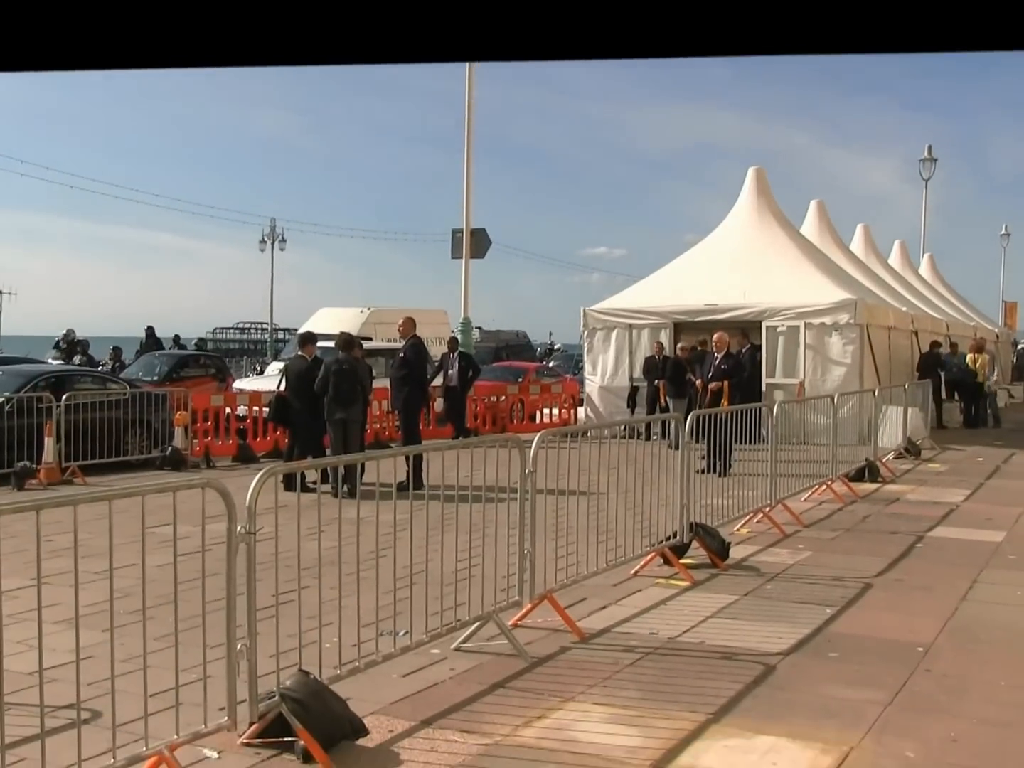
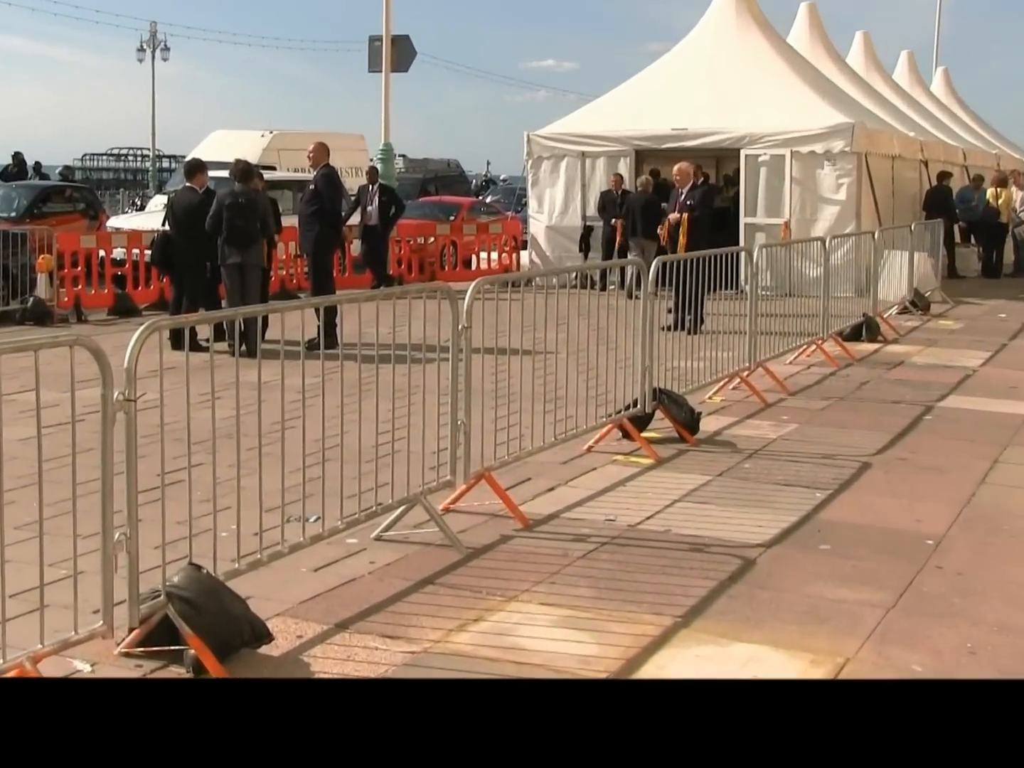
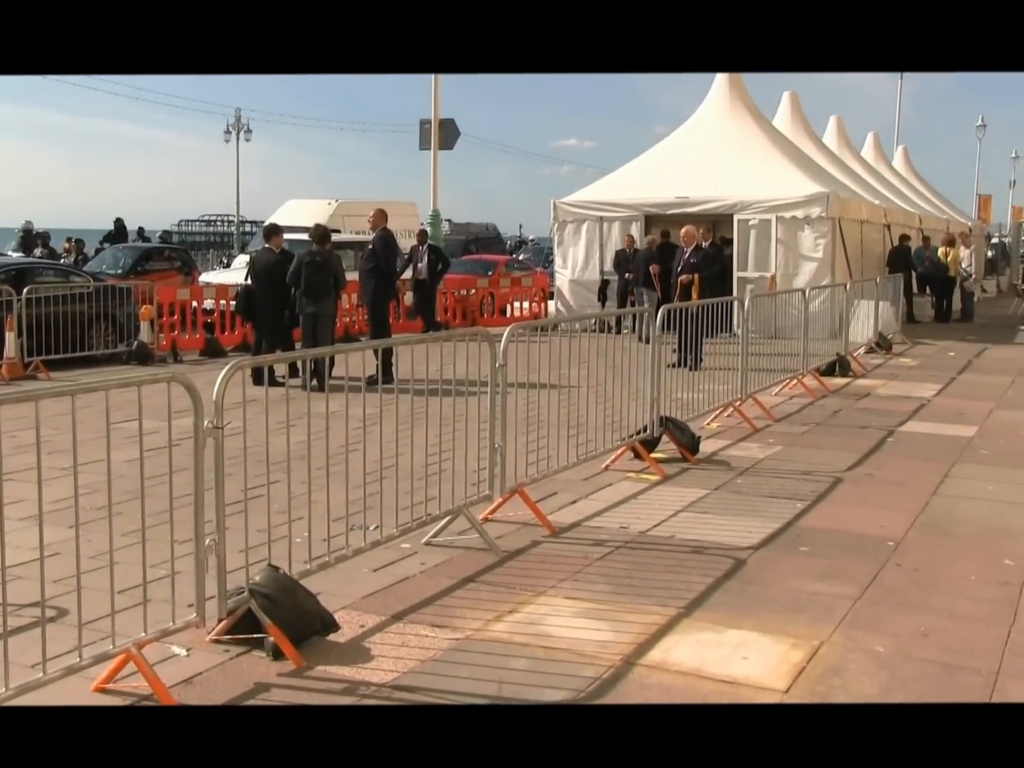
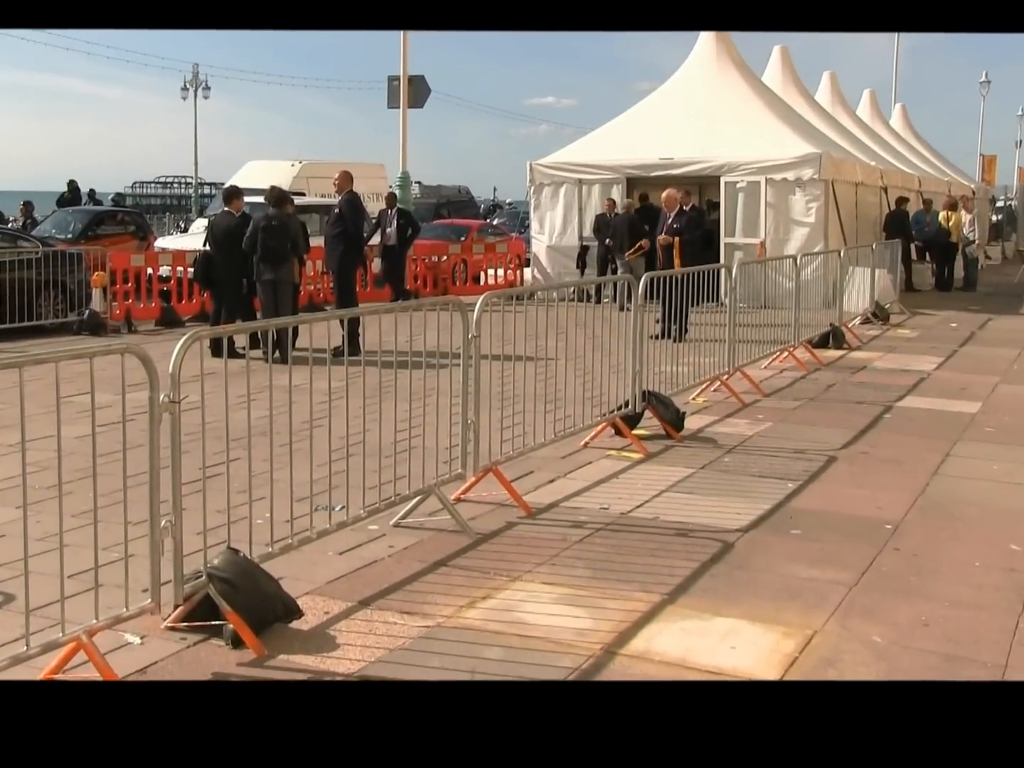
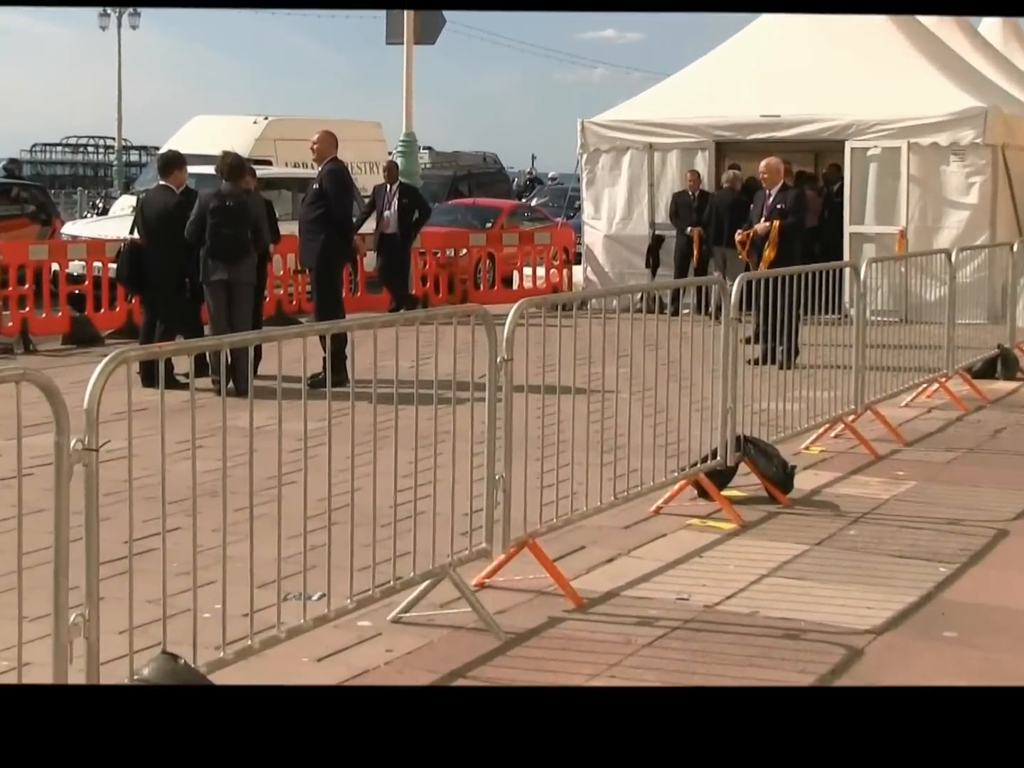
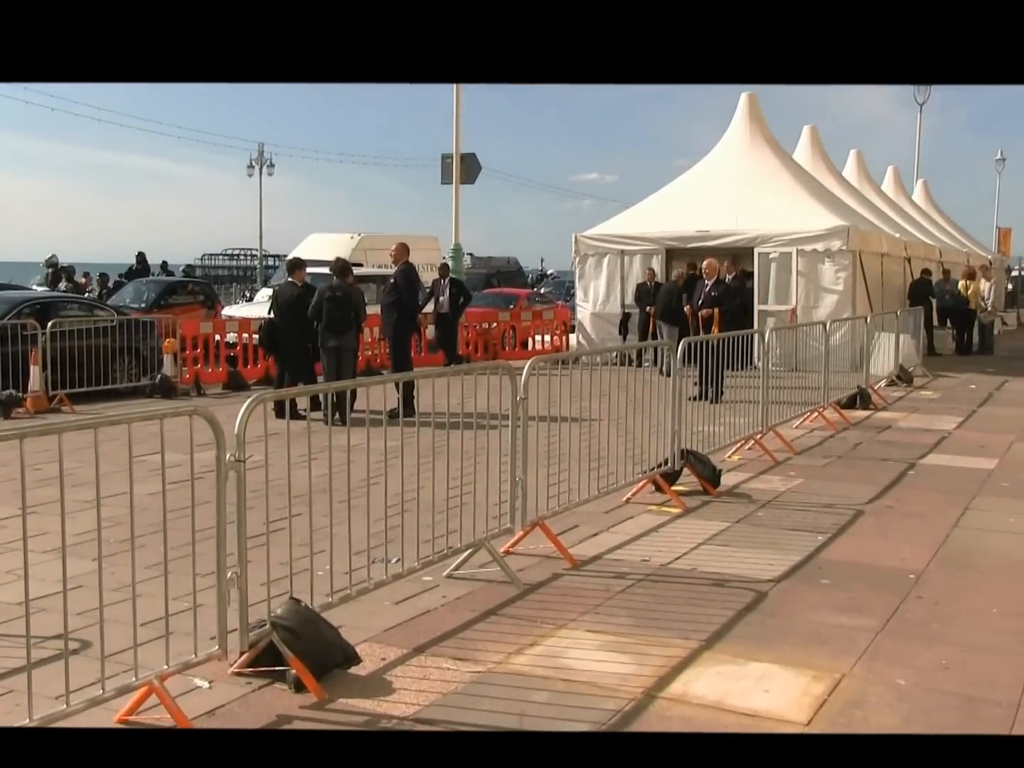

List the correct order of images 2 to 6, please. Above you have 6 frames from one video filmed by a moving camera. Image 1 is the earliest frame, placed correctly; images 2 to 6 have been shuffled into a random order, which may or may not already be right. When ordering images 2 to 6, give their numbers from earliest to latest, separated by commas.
6, 3, 4, 2, 5
